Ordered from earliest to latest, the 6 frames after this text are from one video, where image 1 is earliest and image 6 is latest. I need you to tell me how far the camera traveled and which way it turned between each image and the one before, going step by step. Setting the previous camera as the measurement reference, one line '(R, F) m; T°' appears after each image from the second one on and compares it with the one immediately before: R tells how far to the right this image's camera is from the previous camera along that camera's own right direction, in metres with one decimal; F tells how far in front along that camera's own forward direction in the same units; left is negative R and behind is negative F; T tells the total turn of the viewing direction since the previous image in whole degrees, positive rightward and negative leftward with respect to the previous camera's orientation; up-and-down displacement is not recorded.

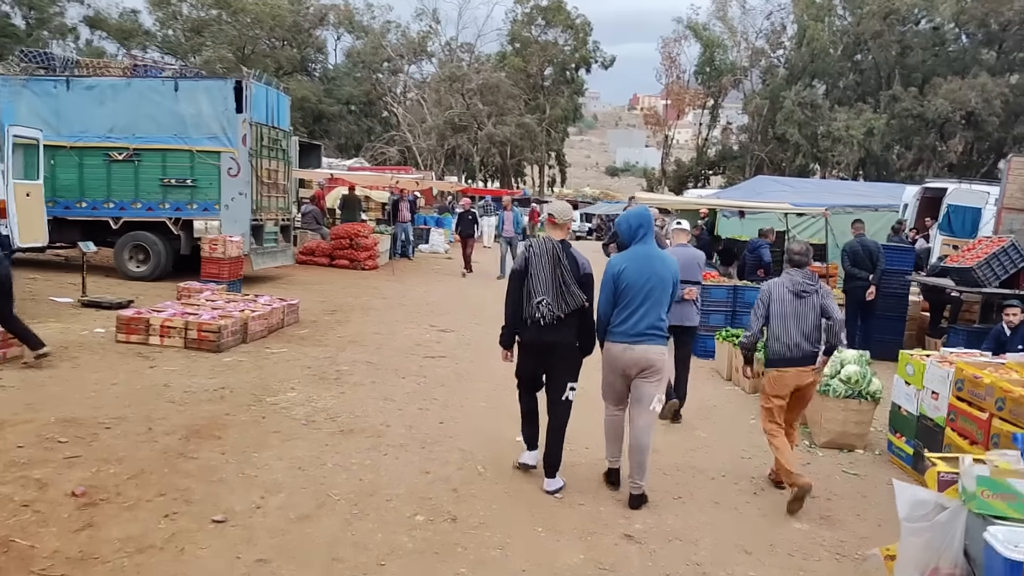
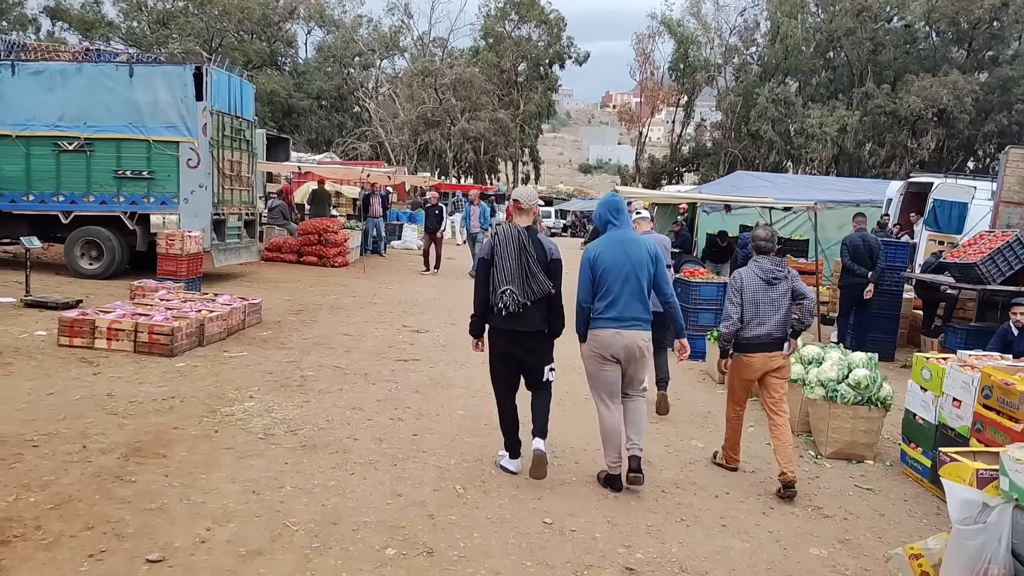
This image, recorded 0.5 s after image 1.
(-0.1, +0.6) m; +2°
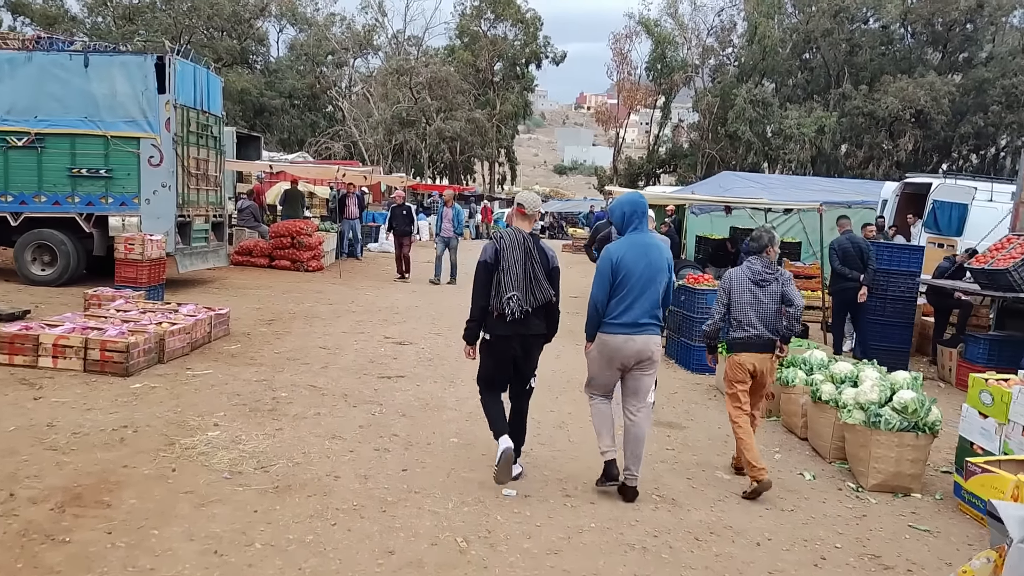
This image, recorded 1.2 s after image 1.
(-0.2, +0.8) m; +2°
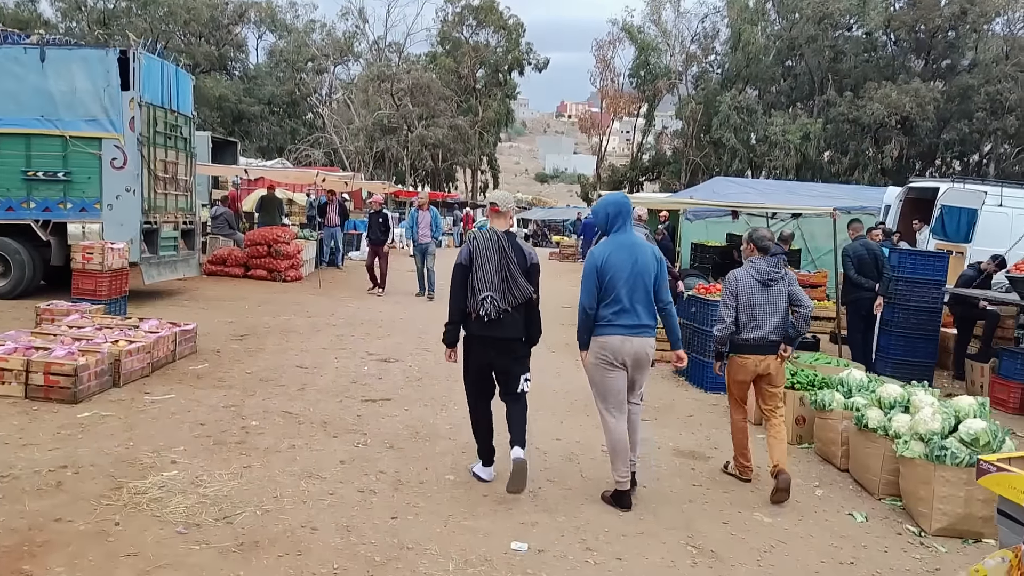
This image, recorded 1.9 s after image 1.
(-0.2, +0.8) m; +1°
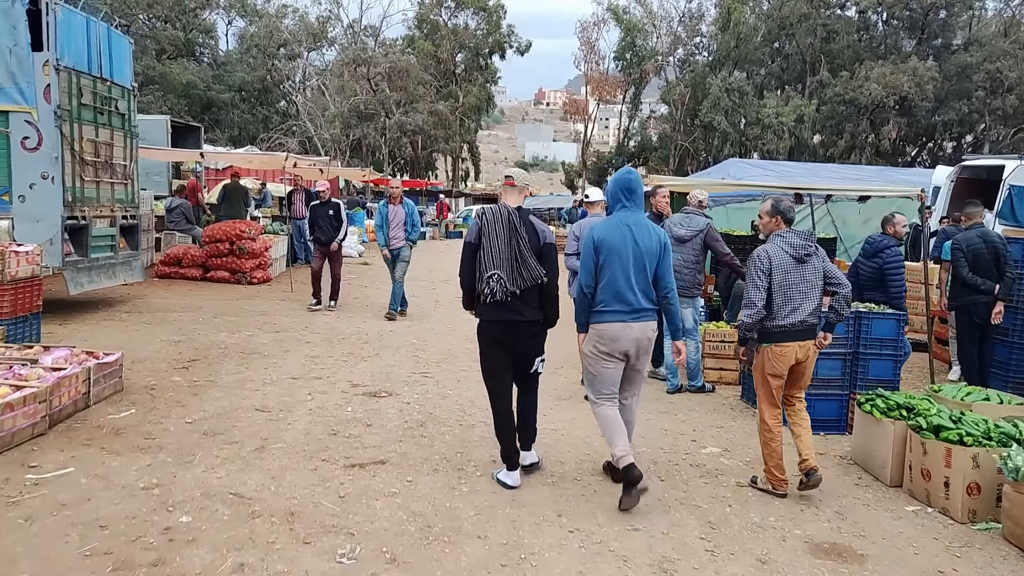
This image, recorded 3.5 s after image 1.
(-0.4, +2.0) m; +2°
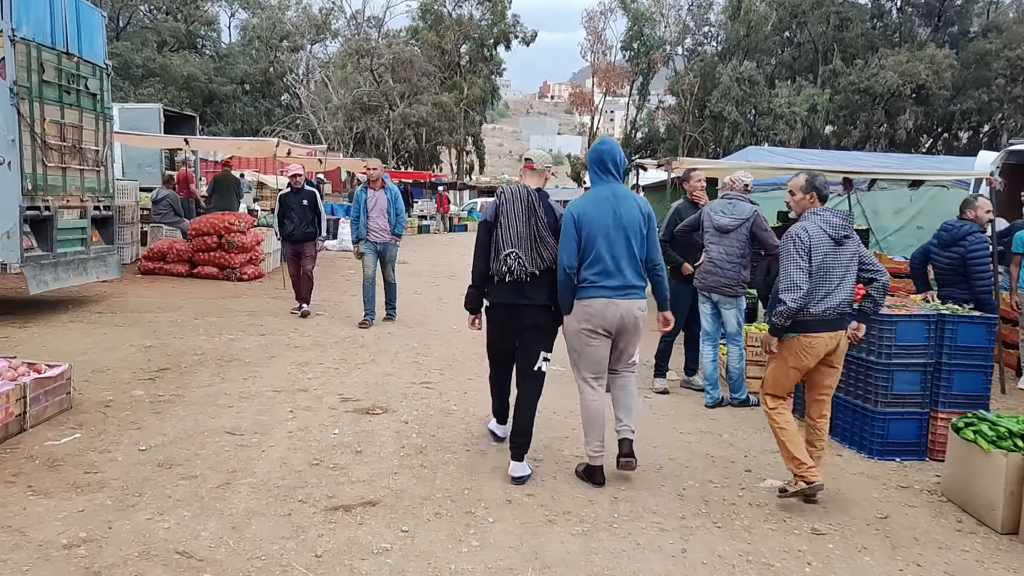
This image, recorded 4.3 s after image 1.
(-0.1, +1.0) m; 0°
